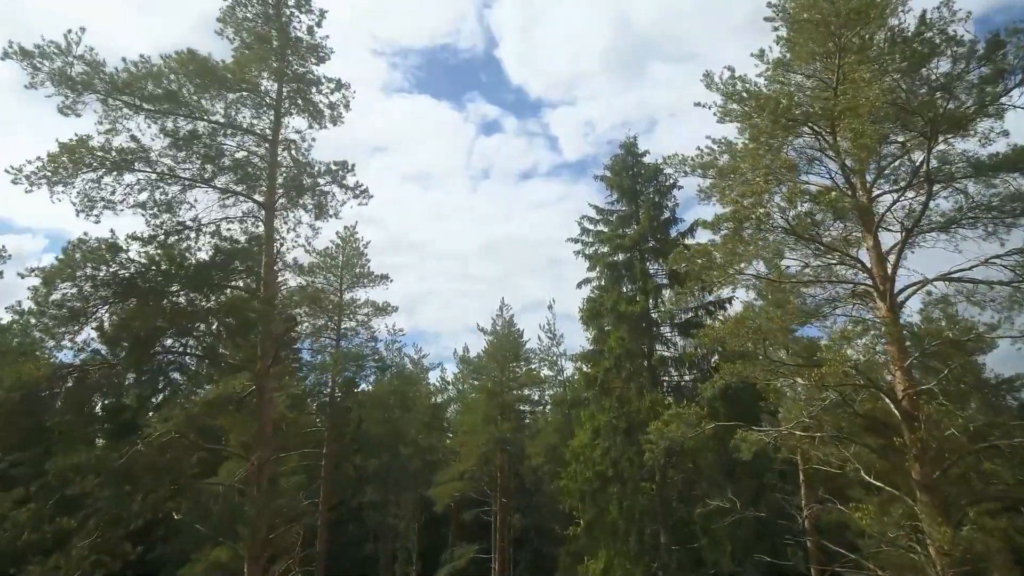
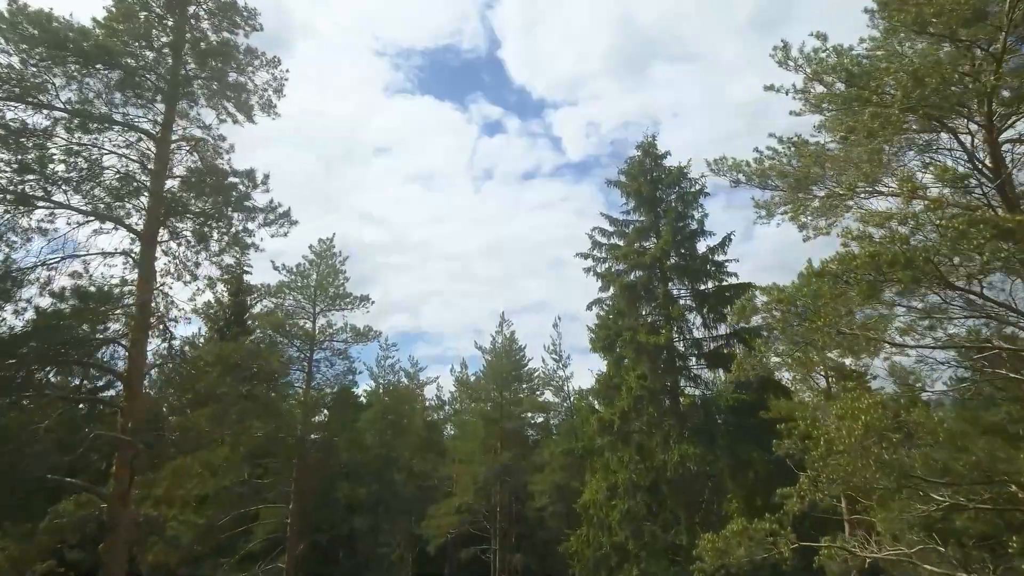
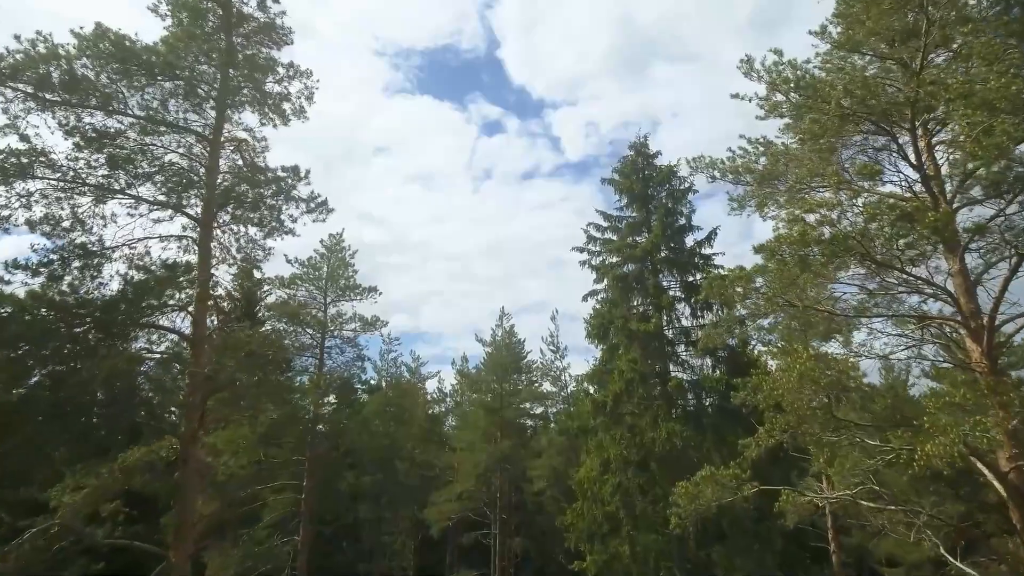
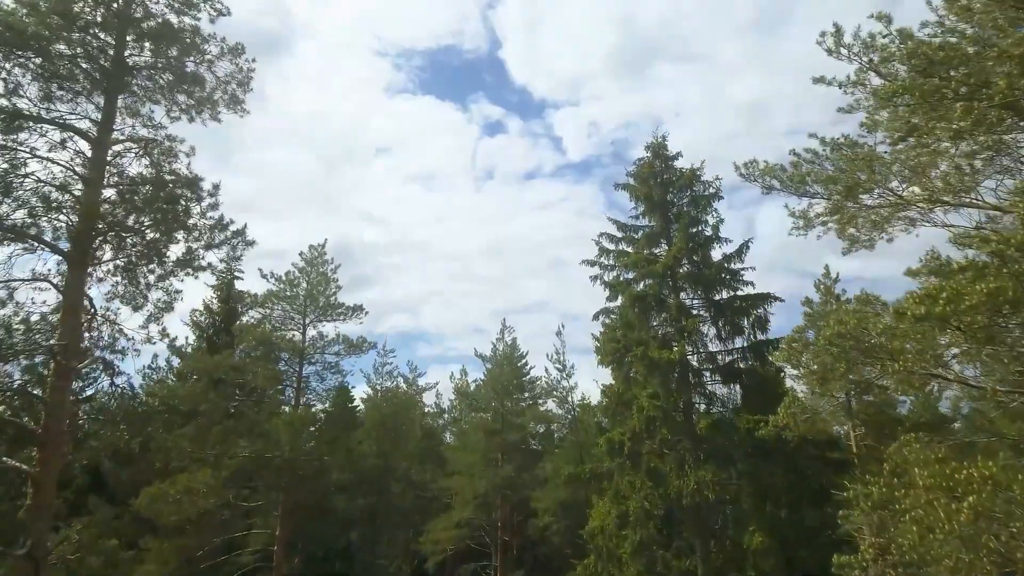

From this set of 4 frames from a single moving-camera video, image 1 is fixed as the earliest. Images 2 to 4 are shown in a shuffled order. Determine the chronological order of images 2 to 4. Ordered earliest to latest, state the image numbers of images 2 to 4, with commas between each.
3, 2, 4
